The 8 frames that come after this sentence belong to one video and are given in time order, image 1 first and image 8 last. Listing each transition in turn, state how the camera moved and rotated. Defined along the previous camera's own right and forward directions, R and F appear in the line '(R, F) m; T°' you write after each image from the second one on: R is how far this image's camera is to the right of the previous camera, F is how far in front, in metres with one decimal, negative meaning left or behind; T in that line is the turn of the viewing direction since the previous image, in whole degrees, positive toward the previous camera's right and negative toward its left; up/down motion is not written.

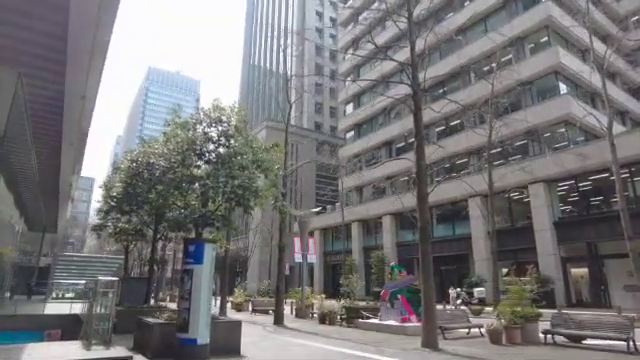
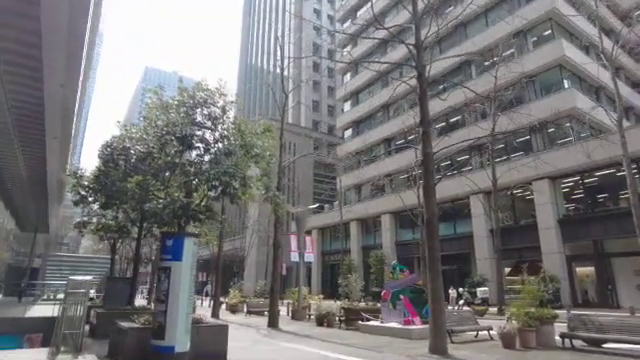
(0.0, +0.8) m; 0°
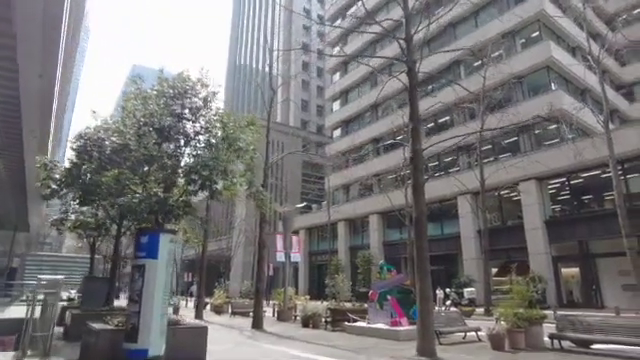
(+0.1, +0.3) m; +2°
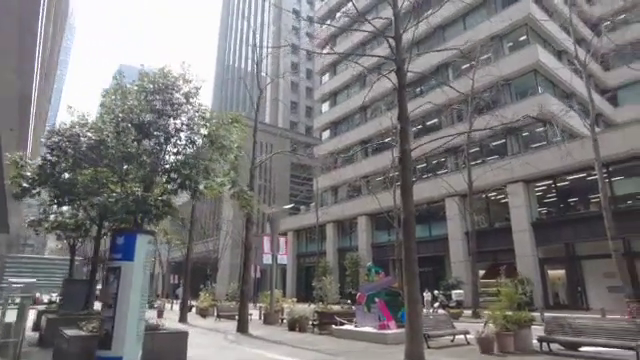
(0.0, +0.2) m; +2°
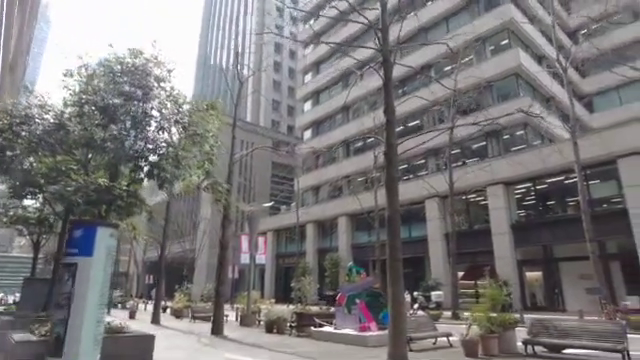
(0.0, +0.4) m; +3°
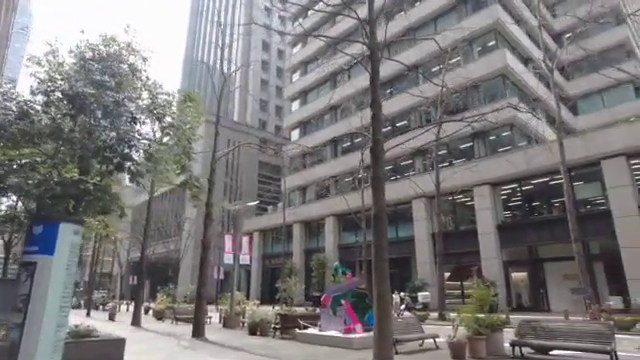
(+0.1, +0.3) m; +2°
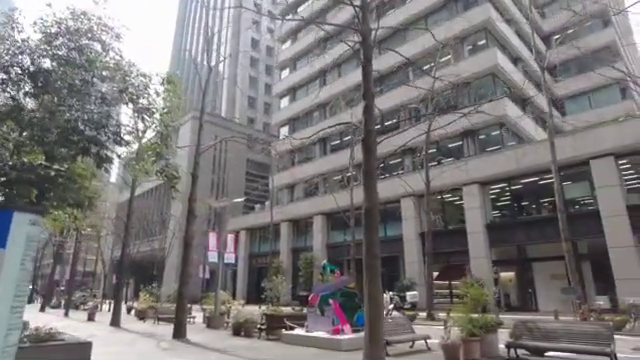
(0.0, +0.4) m; +2°
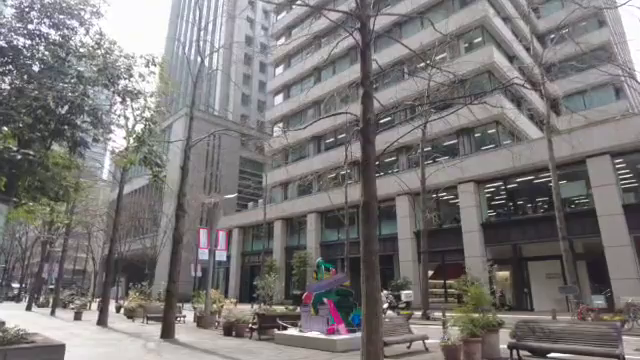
(0.0, +0.4) m; +1°
